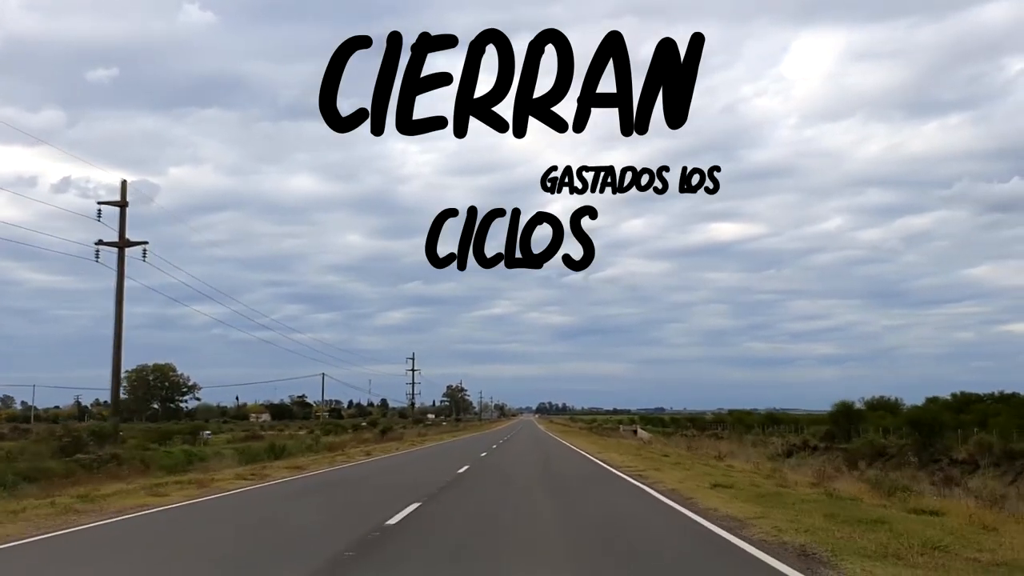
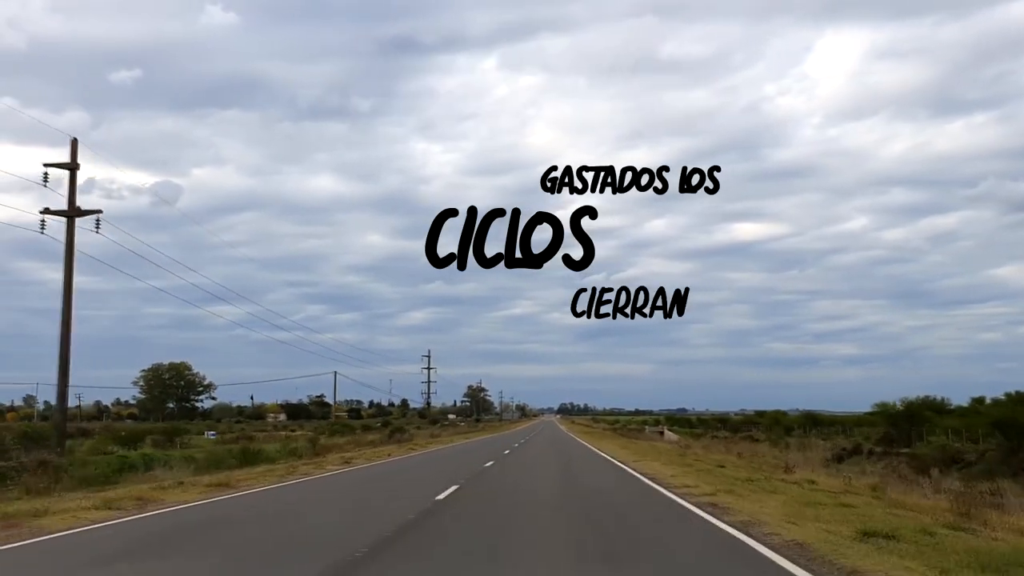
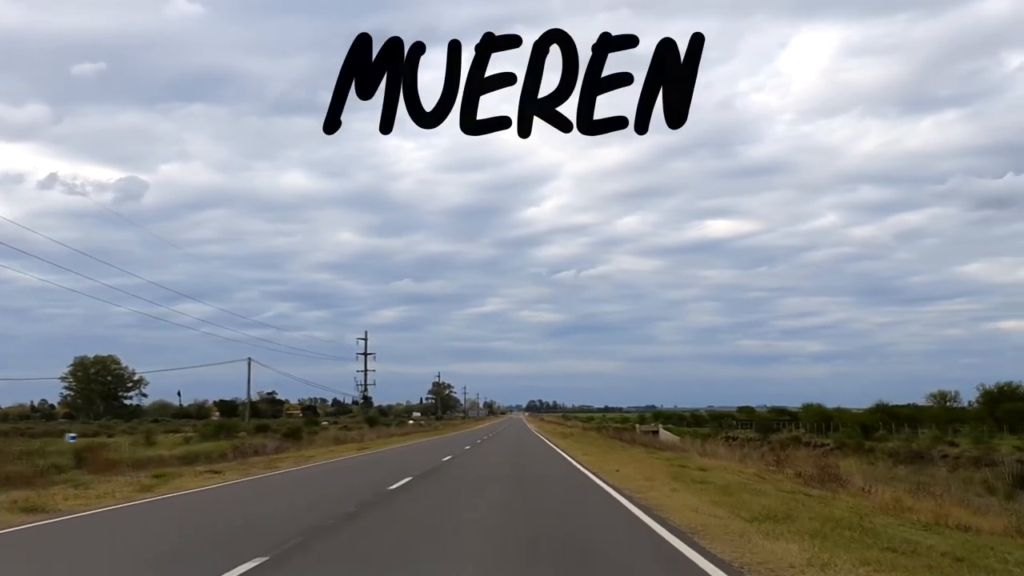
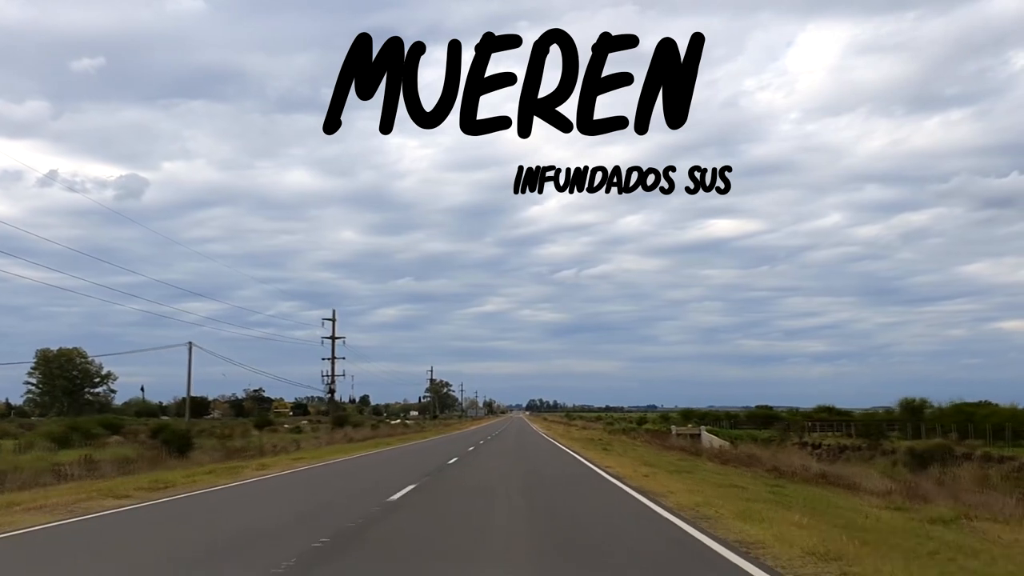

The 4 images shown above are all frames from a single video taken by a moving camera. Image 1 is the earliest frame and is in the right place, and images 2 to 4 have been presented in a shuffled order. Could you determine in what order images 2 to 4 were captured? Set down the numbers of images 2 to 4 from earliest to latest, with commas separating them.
2, 3, 4
